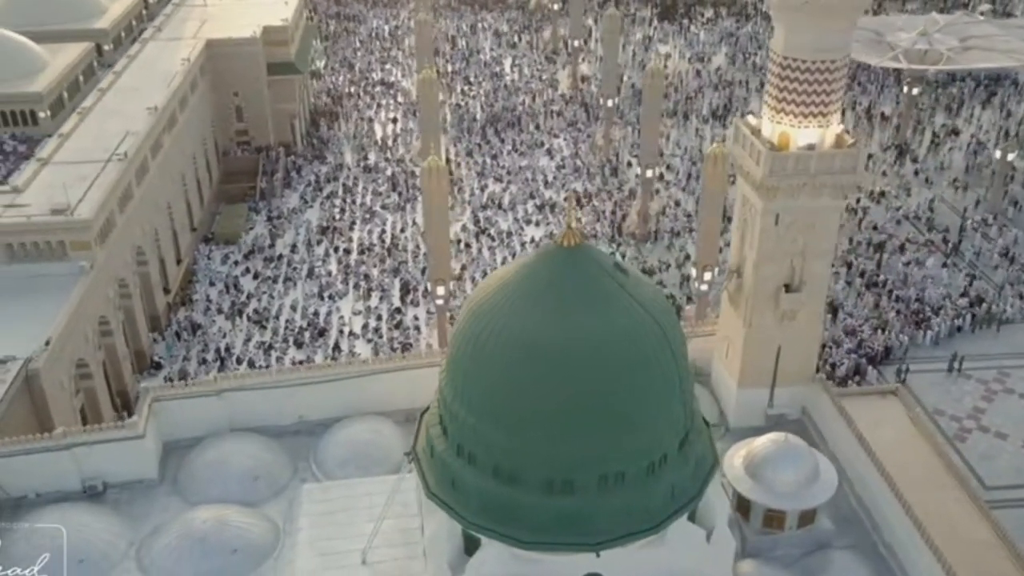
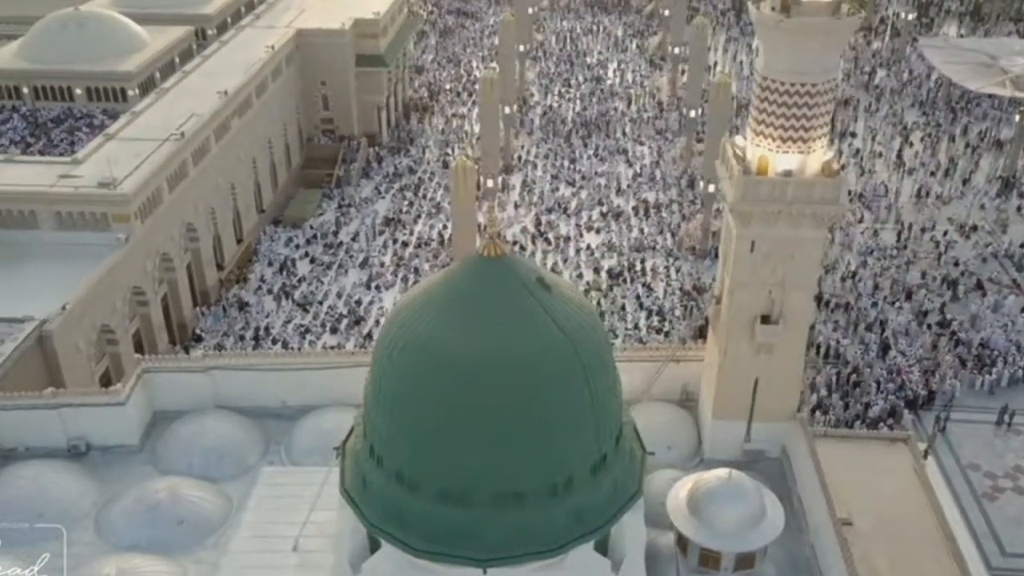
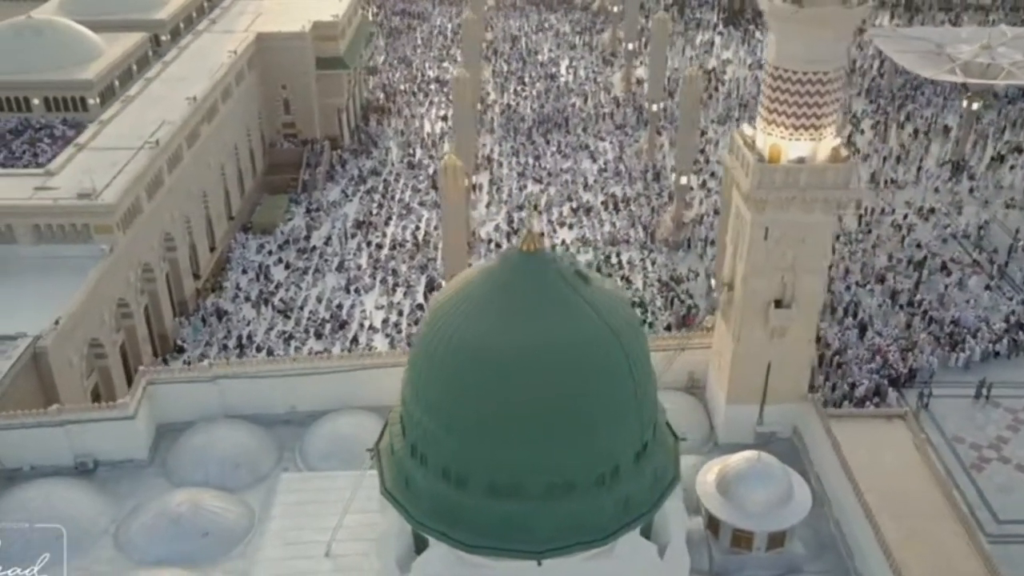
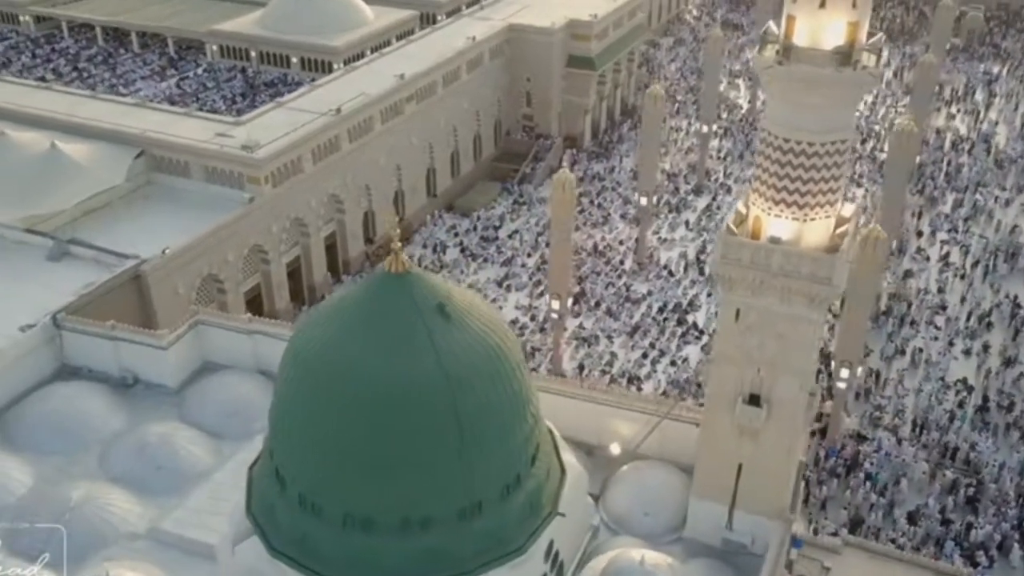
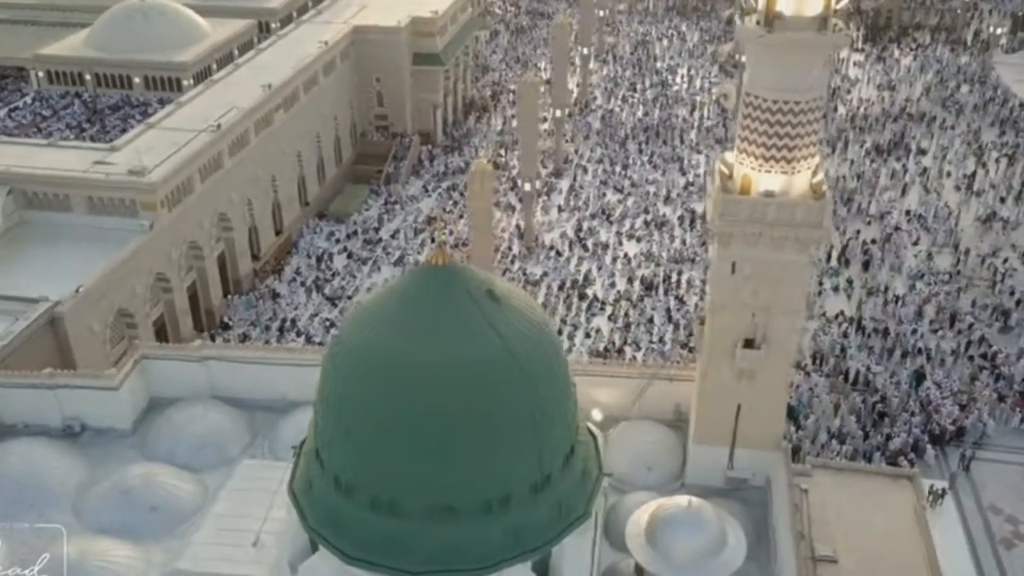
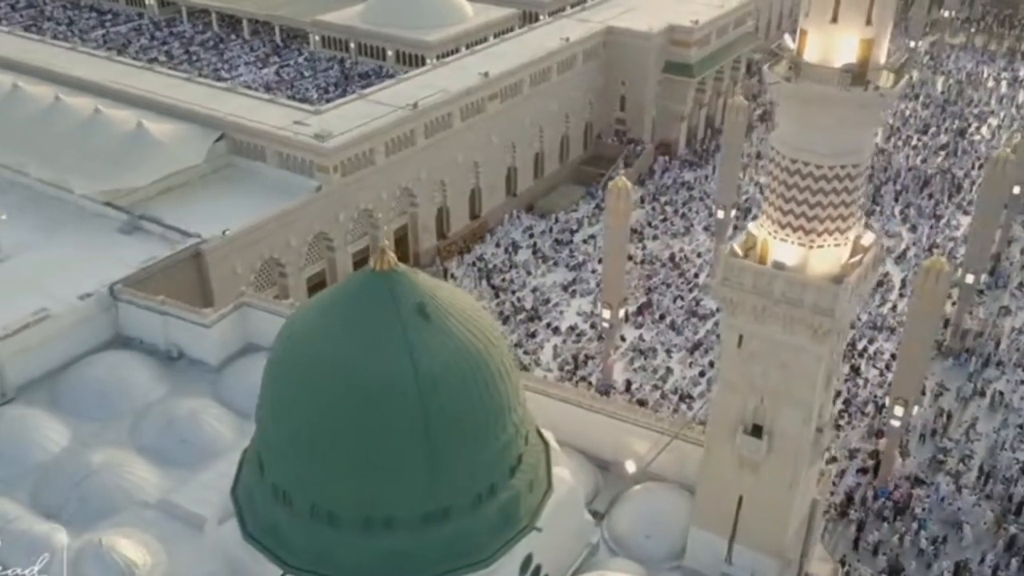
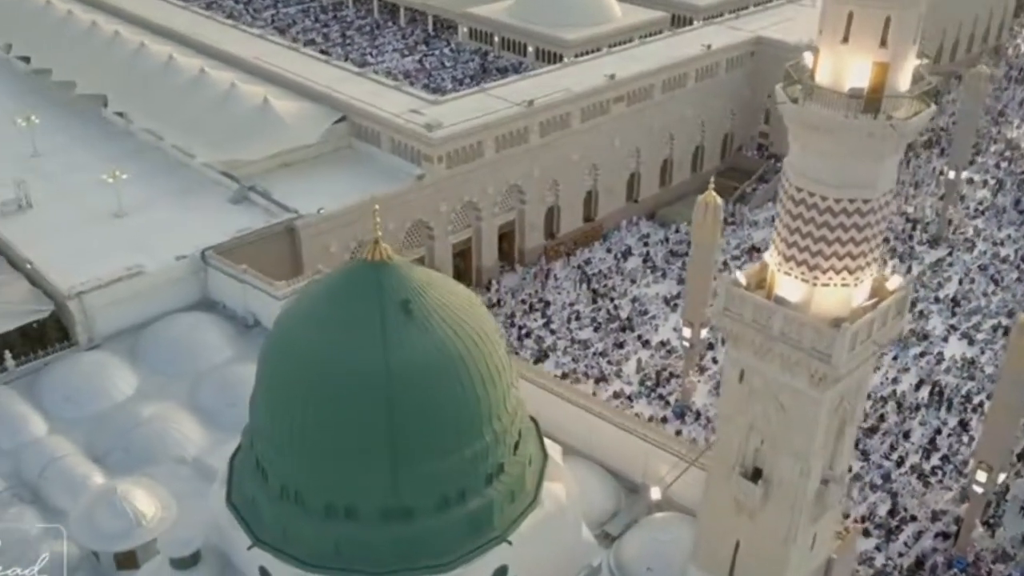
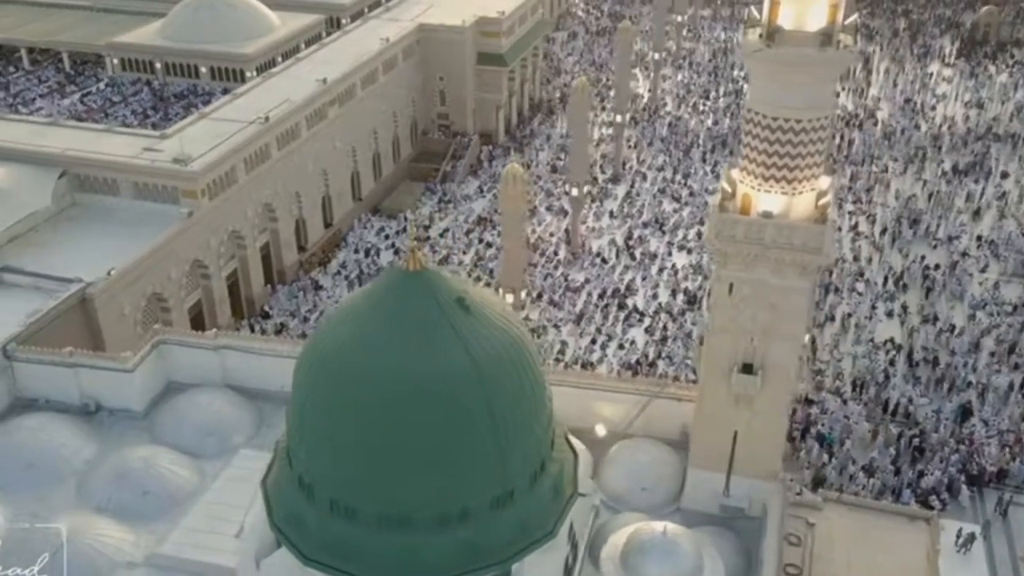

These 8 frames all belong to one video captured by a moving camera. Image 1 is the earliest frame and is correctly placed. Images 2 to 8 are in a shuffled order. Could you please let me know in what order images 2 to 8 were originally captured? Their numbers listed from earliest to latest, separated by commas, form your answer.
3, 2, 5, 8, 4, 6, 7
